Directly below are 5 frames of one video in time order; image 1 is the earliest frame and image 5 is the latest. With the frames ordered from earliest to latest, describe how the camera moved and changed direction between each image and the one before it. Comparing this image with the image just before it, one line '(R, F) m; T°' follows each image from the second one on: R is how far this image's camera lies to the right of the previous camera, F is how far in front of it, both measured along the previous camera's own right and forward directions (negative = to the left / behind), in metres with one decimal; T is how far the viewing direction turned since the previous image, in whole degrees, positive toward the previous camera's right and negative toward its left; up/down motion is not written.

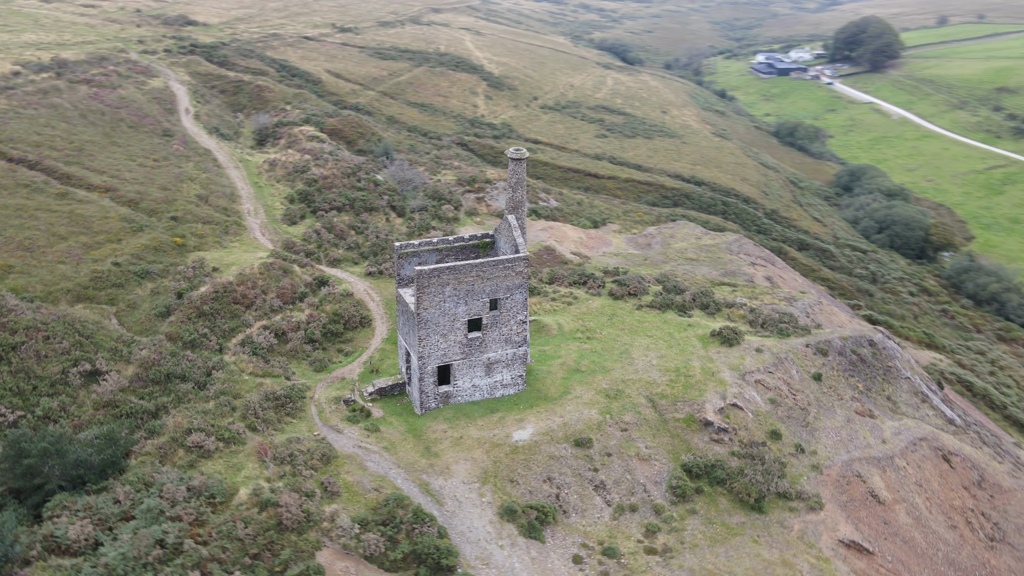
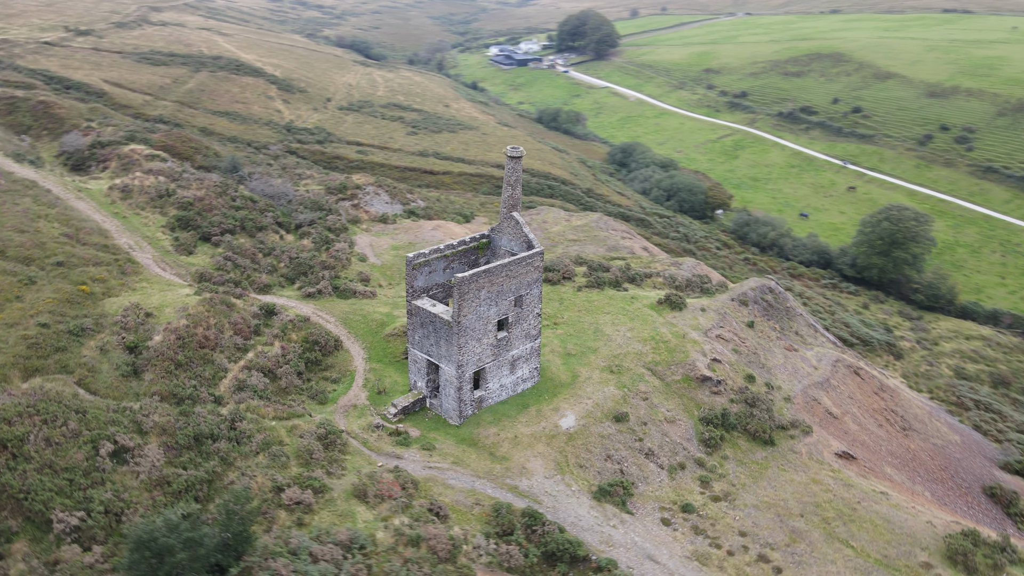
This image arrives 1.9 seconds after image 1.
(-11.5, +1.7) m; +20°
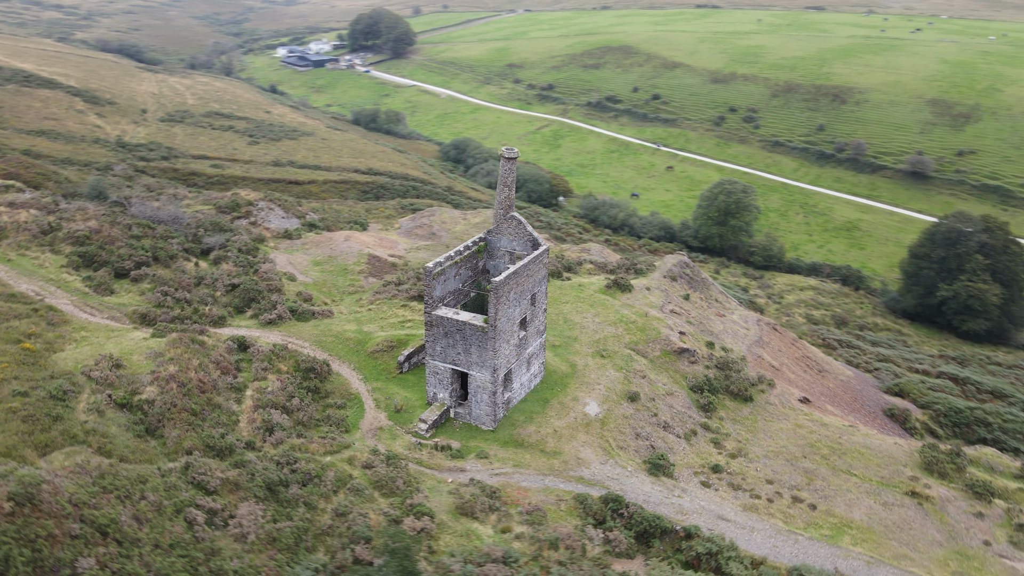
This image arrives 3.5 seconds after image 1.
(-9.2, +1.0) m; +16°
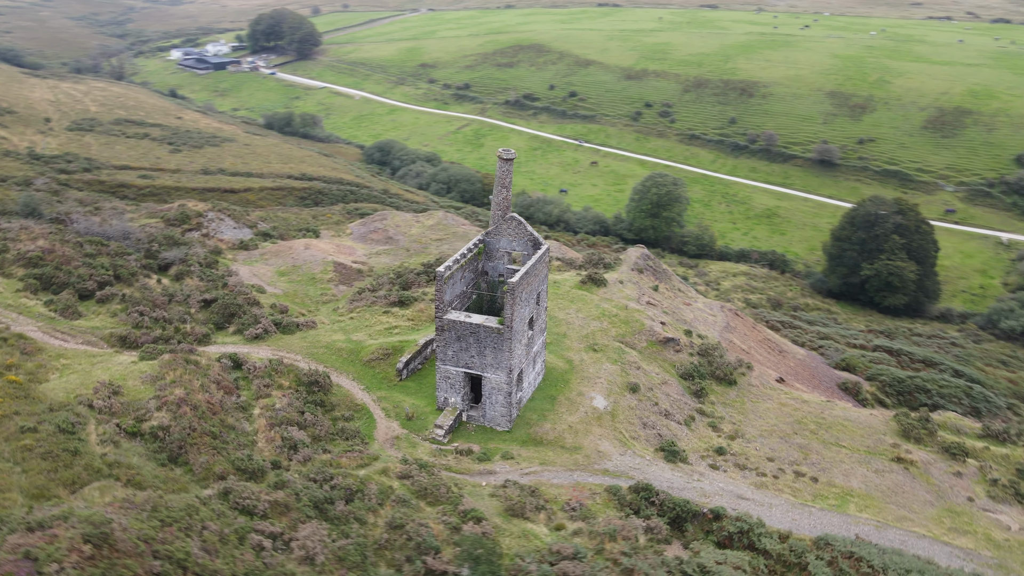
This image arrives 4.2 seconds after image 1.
(-4.2, +0.1) m; +7°
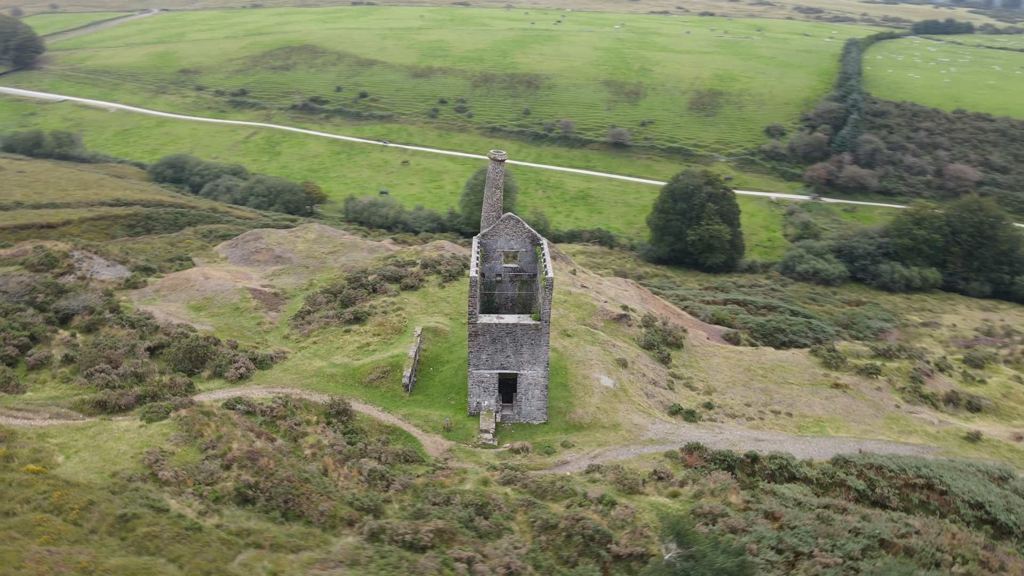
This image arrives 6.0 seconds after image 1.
(-10.6, +1.0) m; +18°
